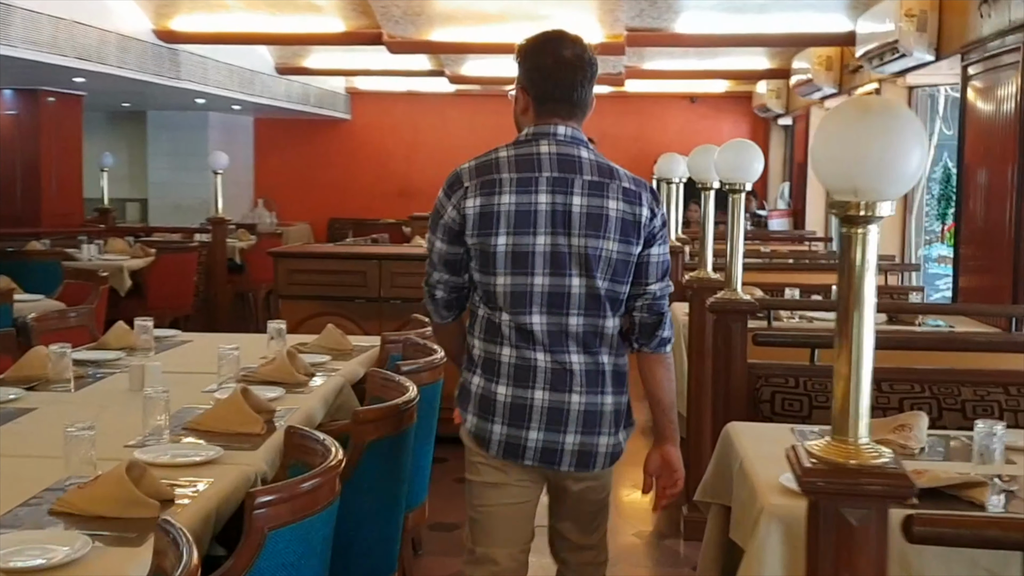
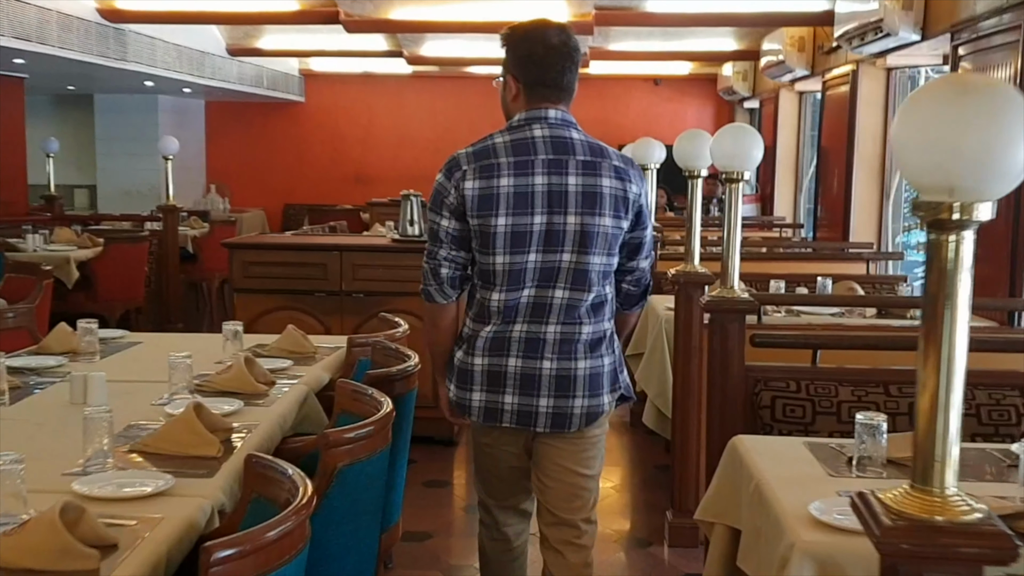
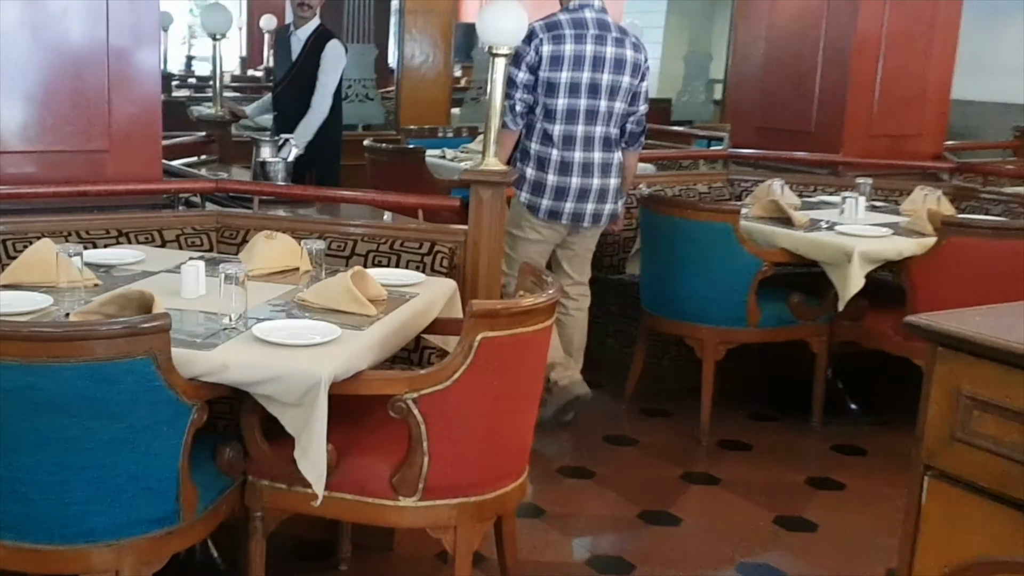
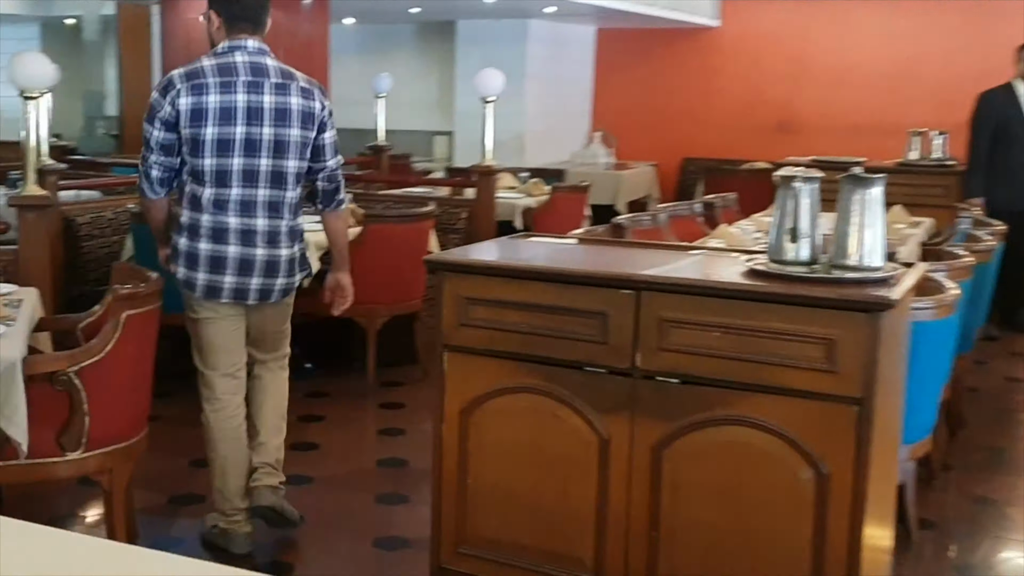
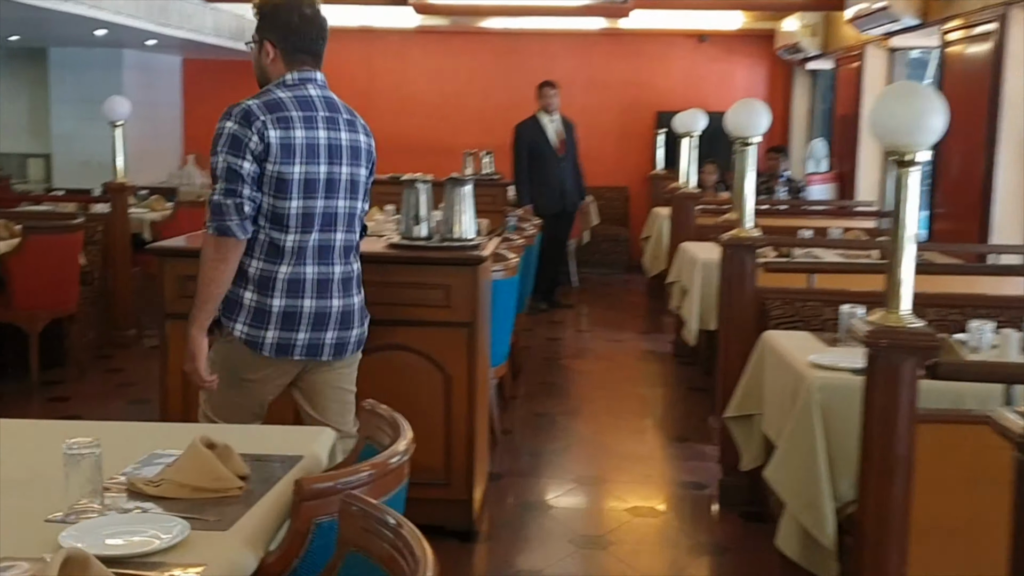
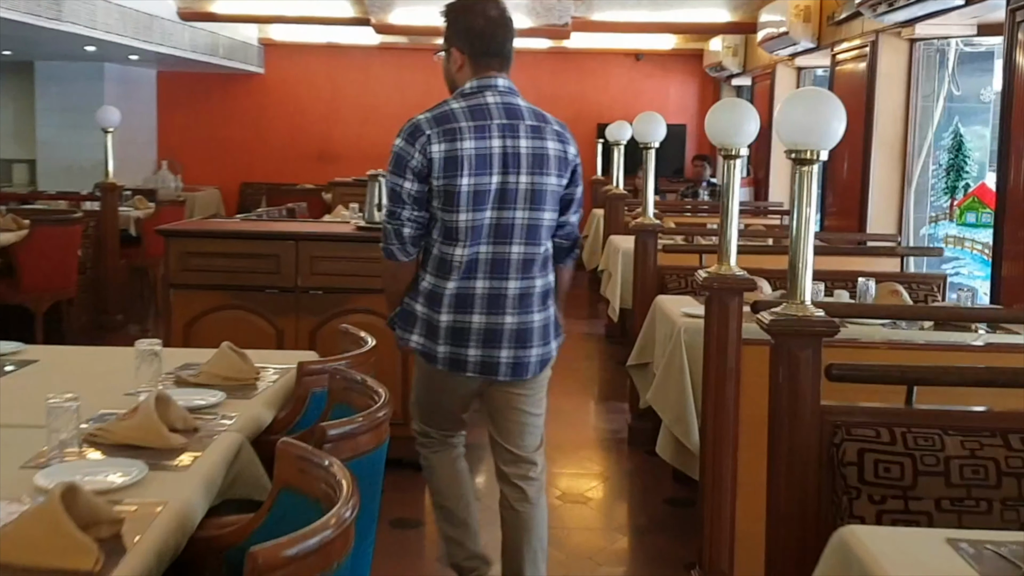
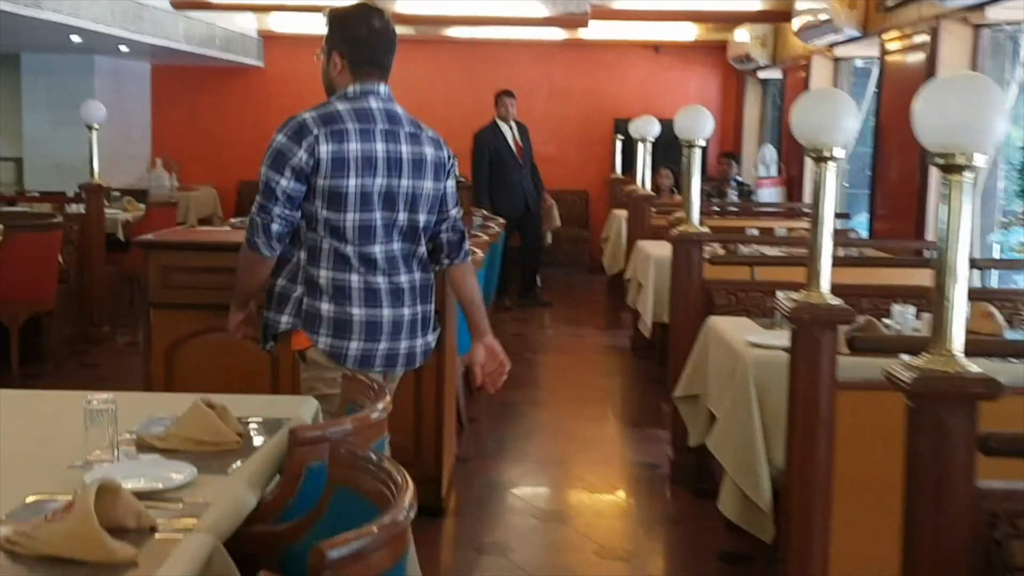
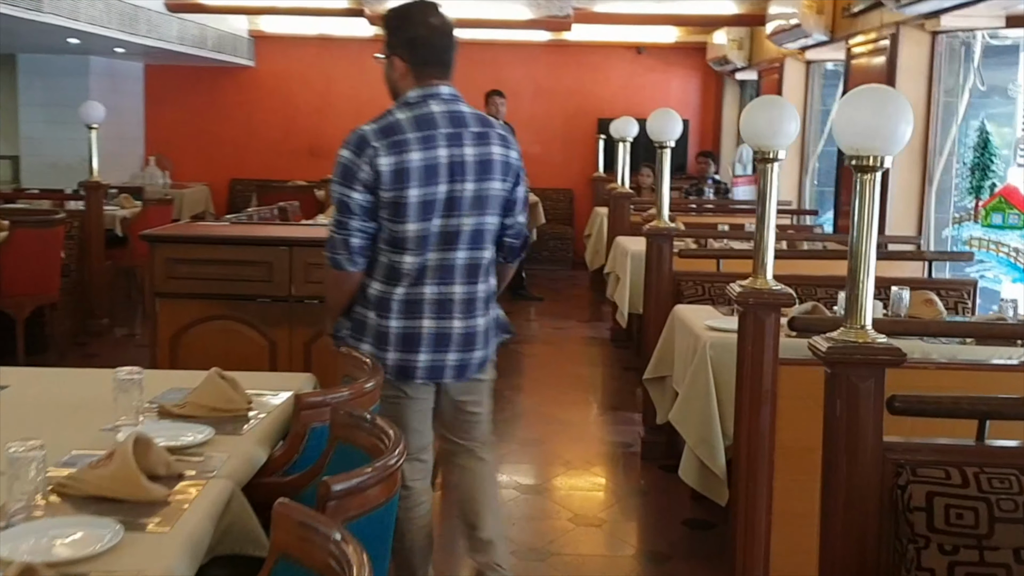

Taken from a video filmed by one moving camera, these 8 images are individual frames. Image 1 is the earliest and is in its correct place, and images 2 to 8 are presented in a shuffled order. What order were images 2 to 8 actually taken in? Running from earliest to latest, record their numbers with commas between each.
2, 6, 8, 7, 5, 4, 3
